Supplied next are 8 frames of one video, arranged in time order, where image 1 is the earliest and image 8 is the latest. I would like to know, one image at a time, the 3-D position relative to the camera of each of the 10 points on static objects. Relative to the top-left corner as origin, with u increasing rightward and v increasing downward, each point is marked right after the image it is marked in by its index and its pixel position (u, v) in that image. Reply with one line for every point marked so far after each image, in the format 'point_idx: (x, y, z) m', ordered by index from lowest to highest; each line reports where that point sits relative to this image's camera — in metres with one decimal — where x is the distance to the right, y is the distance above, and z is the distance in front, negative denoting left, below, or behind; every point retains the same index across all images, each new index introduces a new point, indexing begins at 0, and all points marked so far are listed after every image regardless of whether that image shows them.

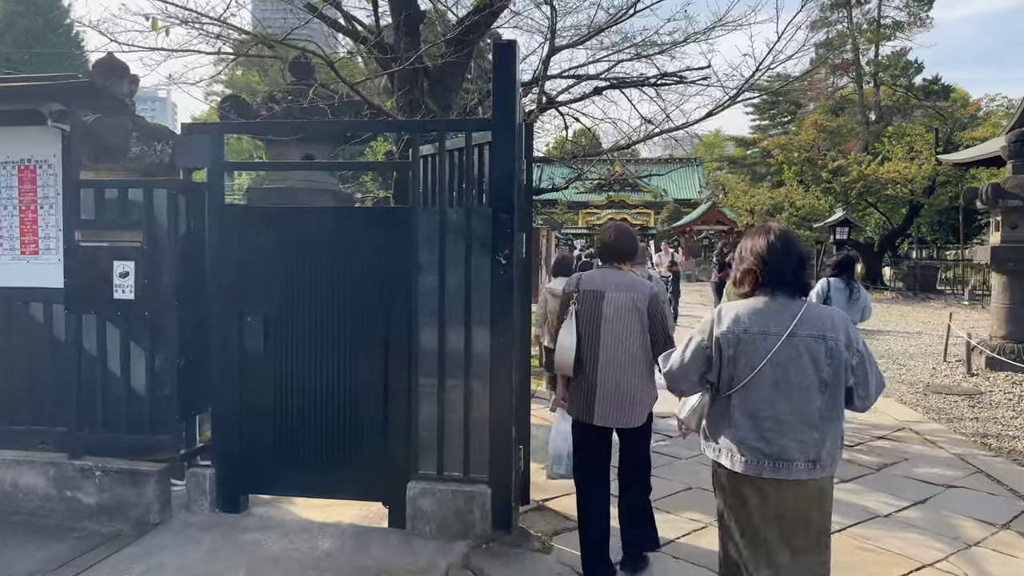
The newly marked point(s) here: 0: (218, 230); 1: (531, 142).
0: (-1.5, +0.3, +3.8) m
1: (+0.1, +0.8, +4.0) m
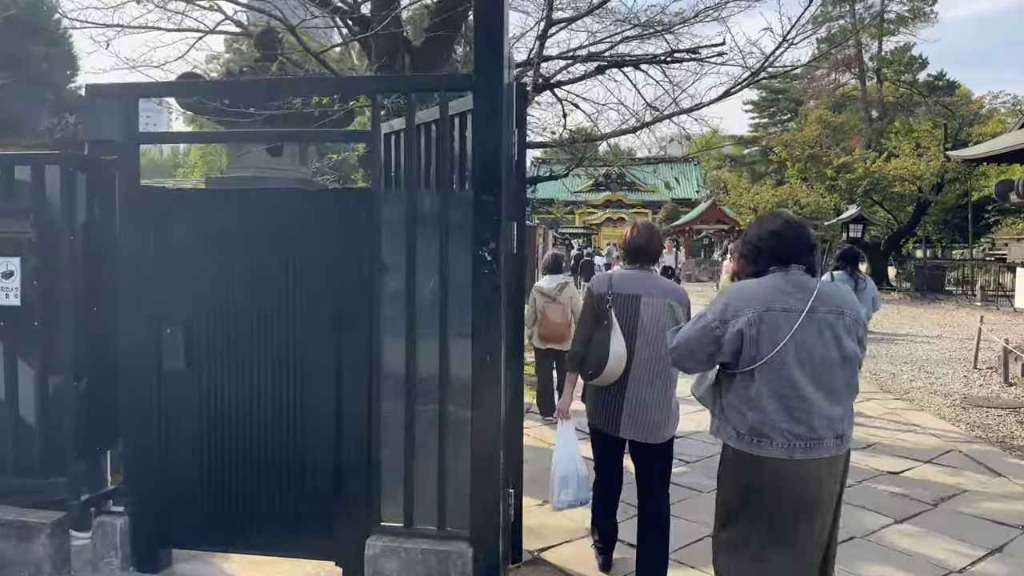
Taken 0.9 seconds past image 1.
0: (-1.6, +0.3, +3.1) m
1: (0.0, +0.8, +3.3) m
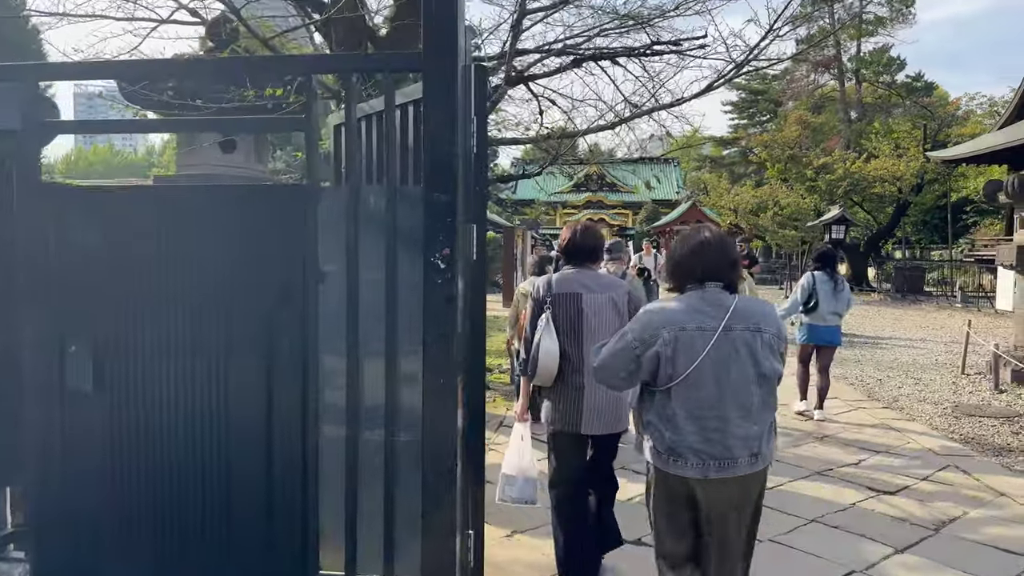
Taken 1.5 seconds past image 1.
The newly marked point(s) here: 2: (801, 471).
0: (-1.7, +0.2, +2.6) m
1: (-0.1, +0.7, +2.9) m
2: (+1.9, -1.2, +4.8) m
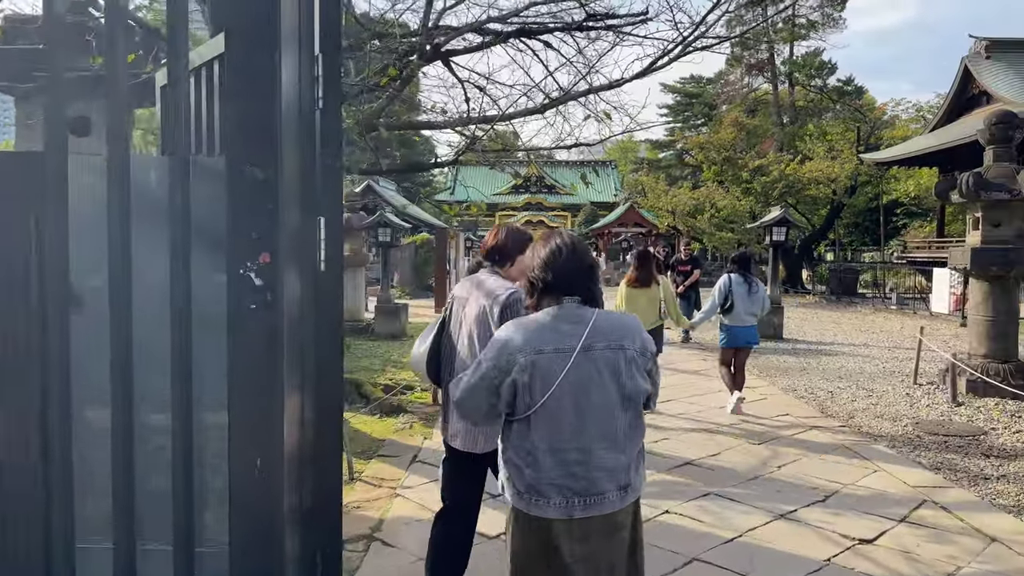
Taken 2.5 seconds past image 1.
0: (-2.0, +0.2, +1.6) m
1: (-0.5, +0.7, +2.0) m
2: (+1.4, -1.2, +4.0) m
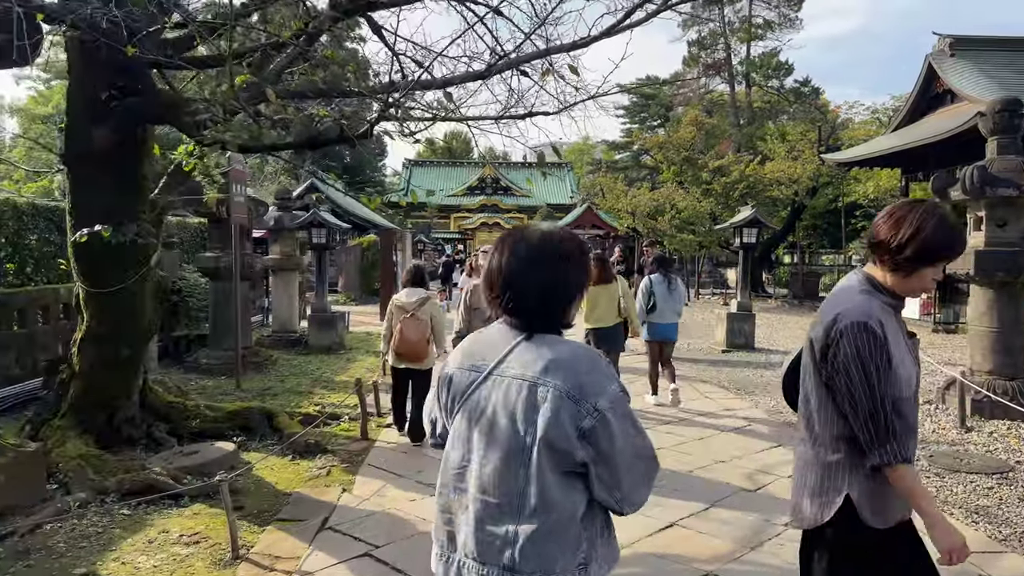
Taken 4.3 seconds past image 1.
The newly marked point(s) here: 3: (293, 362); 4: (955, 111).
0: (-2.2, +0.1, +0.4) m
1: (-0.6, +0.6, +0.9) m
2: (+1.1, -1.3, +3.0) m
3: (-2.9, -1.0, +9.6) m
4: (+10.1, +4.1, +17.0) m
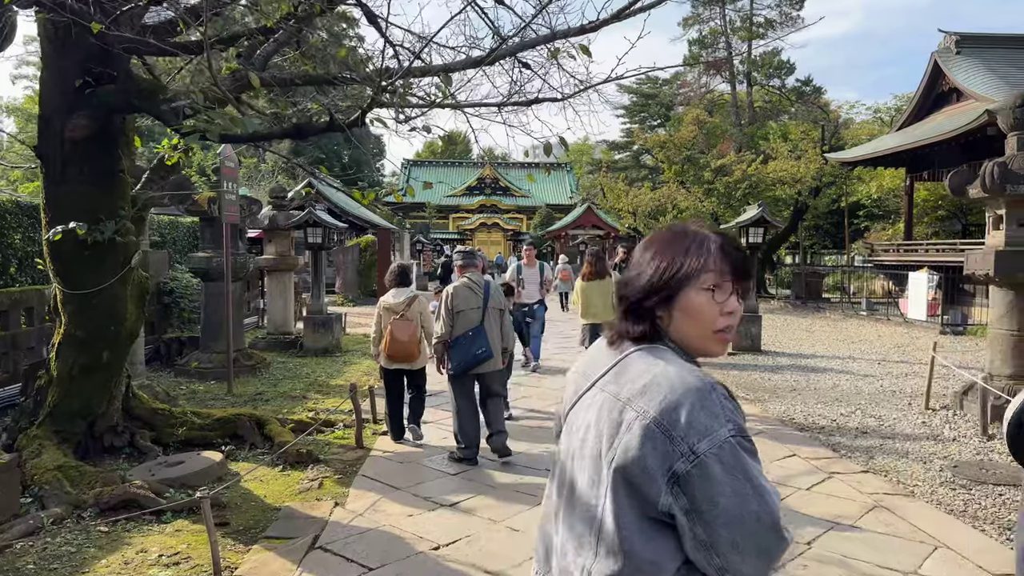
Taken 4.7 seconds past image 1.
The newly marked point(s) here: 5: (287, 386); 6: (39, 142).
0: (-2.1, +0.1, +0.2) m
1: (-0.6, +0.6, +0.6) m
2: (+1.1, -1.3, +2.8) m
3: (-2.8, -1.0, +9.4) m
4: (+10.1, +4.0, +16.8) m
5: (-2.4, -1.1, +8.0) m
6: (-2.4, +0.7, +3.7) m
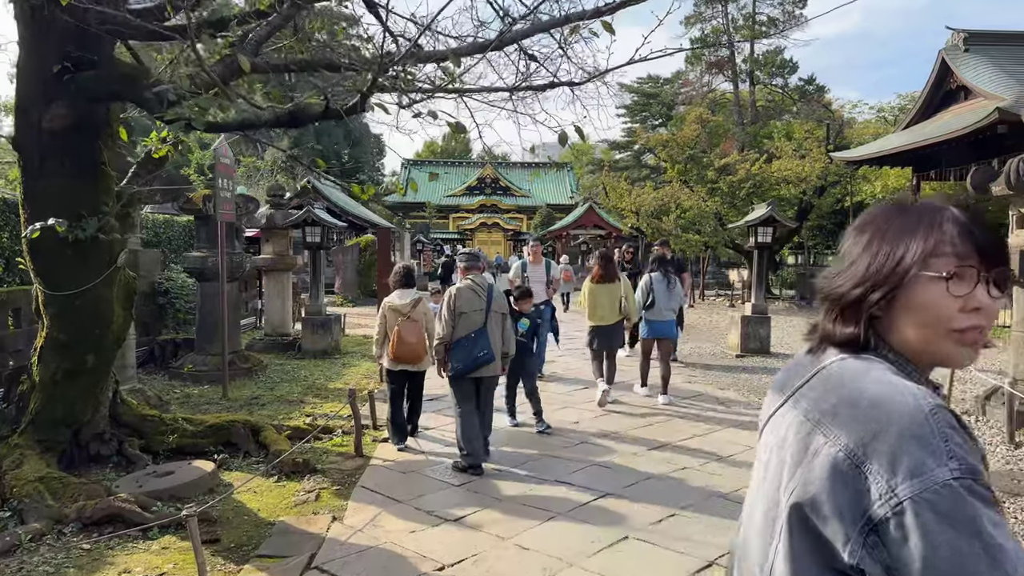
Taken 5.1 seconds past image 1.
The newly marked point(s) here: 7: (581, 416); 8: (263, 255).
0: (-2.1, +0.1, -0.1) m
1: (-0.5, +0.6, +0.4) m
2: (+1.2, -1.3, +2.5) m
3: (-2.8, -1.0, +9.1) m
4: (+10.2, +4.0, +16.6) m
5: (-2.4, -1.1, +7.8) m
6: (-2.3, +0.7, +3.5) m
7: (+0.6, -1.1, +6.1) m
8: (-3.6, +0.5, +10.8) m
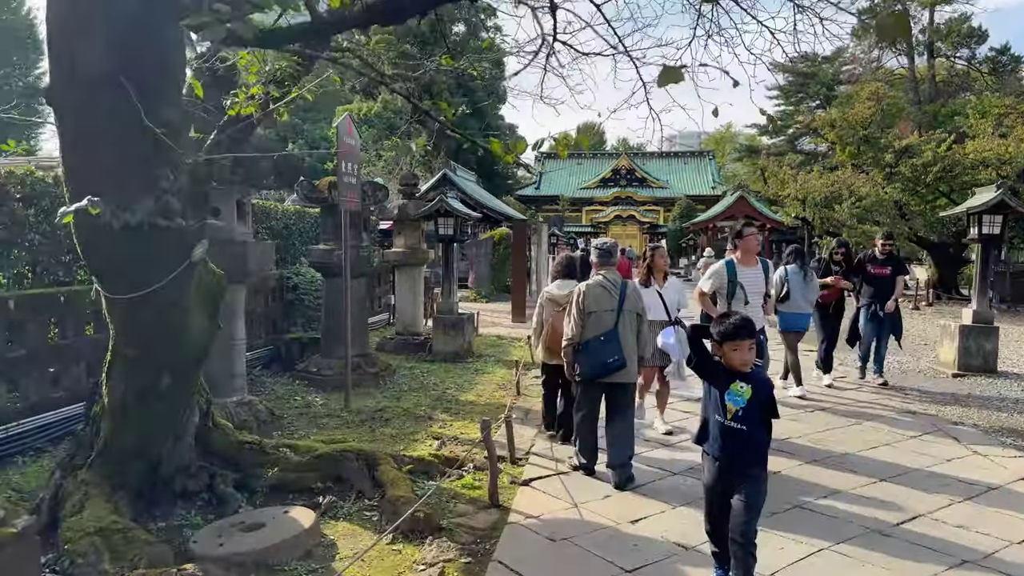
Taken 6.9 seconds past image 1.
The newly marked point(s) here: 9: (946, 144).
0: (-2.0, +0.1, -0.9) m
1: (-0.4, +0.5, -0.8) m
2: (+1.6, -1.4, +1.1) m
3: (-1.1, -0.9, +8.3) m
4: (+13.0, +3.9, +13.2) m
5: (-0.9, -1.0, +6.8) m
6: (-1.6, +0.7, +2.6) m
7: (+1.7, -1.1, +4.7) m
8: (-1.6, +0.5, +10.0) m
9: (+10.7, +3.6, +18.4) m
